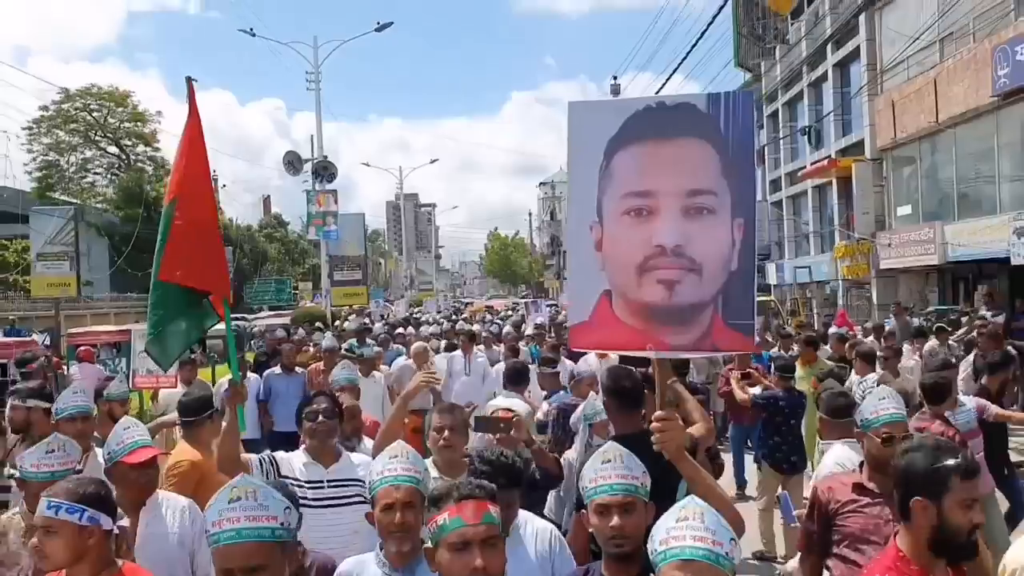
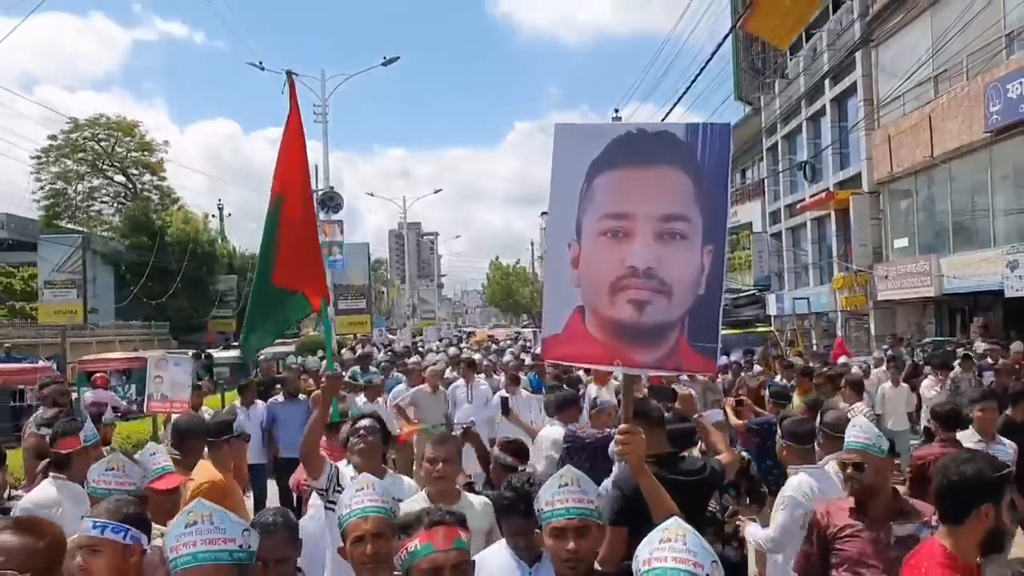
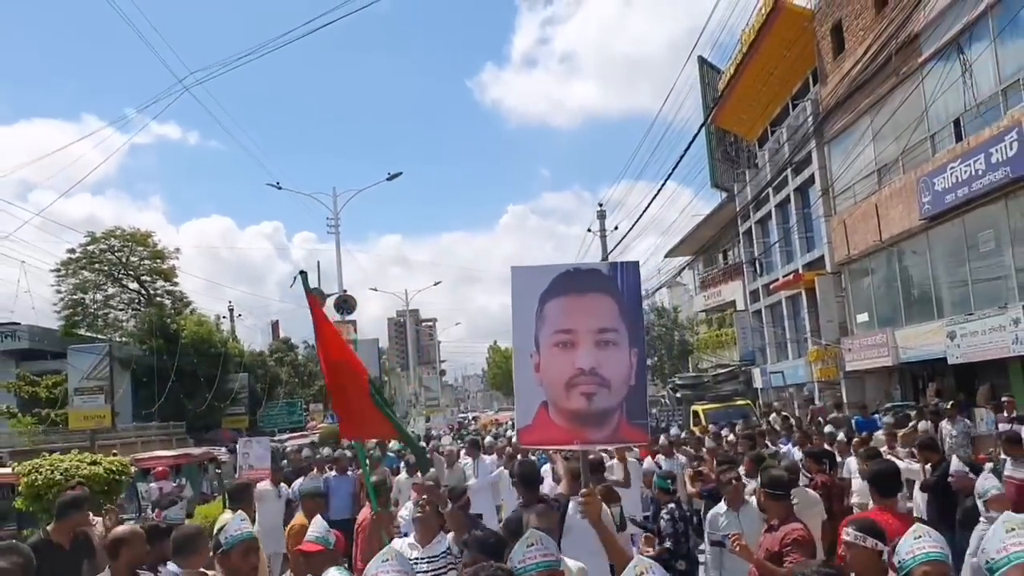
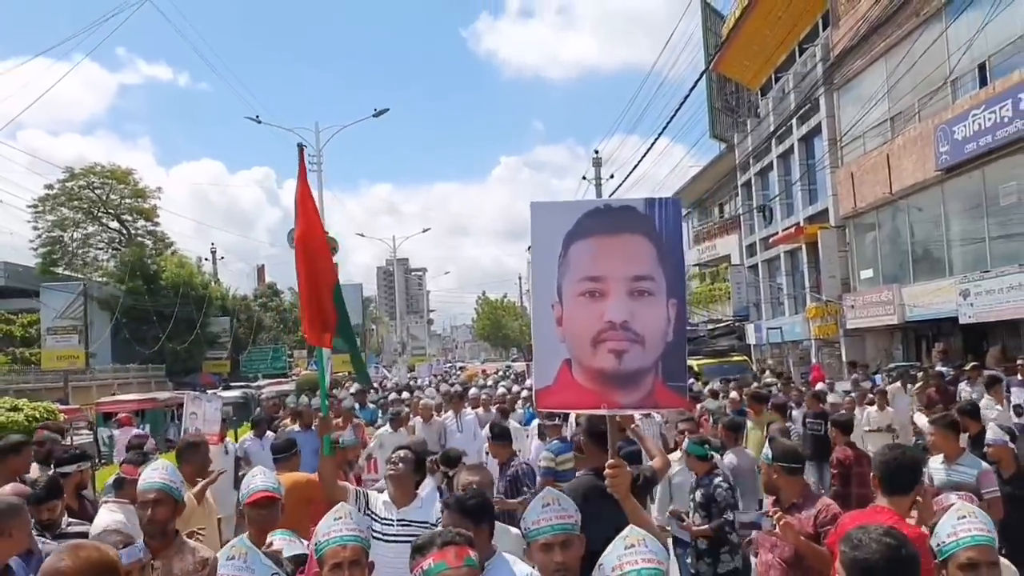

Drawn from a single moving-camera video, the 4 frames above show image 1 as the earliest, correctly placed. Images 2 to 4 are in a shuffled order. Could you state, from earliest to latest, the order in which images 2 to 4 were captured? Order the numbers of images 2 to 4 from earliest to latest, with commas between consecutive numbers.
2, 4, 3
